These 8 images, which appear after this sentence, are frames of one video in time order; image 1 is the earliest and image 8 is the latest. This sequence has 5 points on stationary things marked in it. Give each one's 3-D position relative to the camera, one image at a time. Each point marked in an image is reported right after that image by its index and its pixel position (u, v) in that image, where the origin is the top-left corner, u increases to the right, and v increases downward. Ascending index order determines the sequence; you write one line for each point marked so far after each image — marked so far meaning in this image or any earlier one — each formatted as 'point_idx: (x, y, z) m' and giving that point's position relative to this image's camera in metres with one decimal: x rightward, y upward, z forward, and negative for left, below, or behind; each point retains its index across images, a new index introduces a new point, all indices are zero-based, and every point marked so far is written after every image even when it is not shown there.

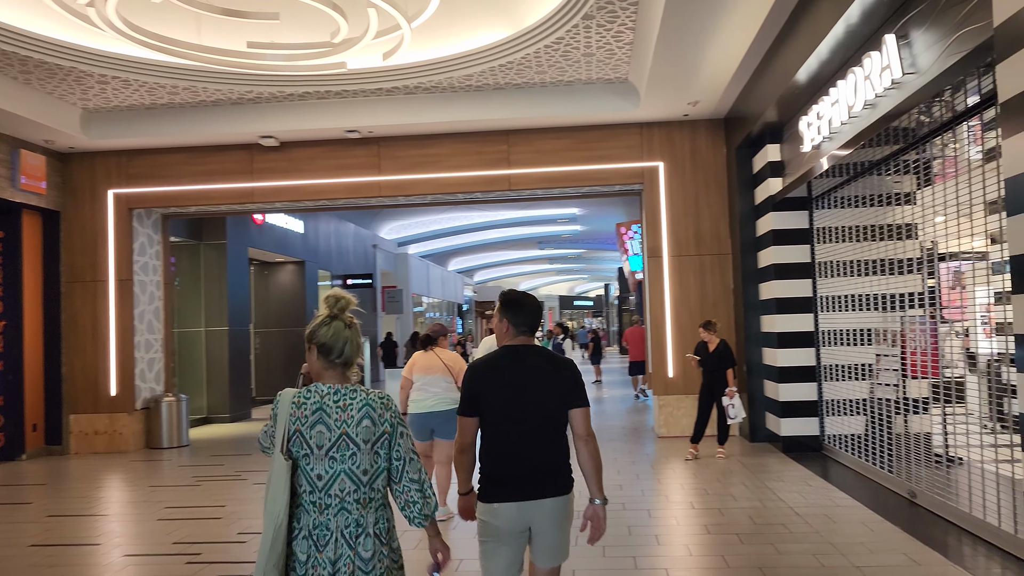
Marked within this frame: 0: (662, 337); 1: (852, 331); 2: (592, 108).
0: (+1.5, -0.5, +8.4) m
1: (+2.8, -0.4, +6.9) m
2: (+0.8, +1.8, +8.1) m
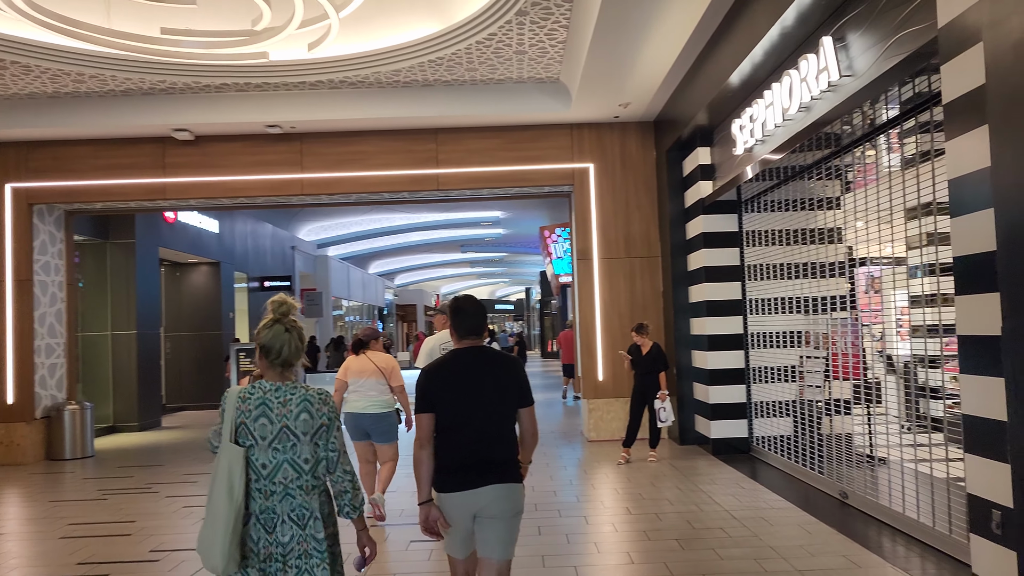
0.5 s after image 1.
0: (+0.8, -0.5, +8.4) m
1: (+2.2, -0.4, +6.9) m
2: (+0.1, +1.7, +8.0) m
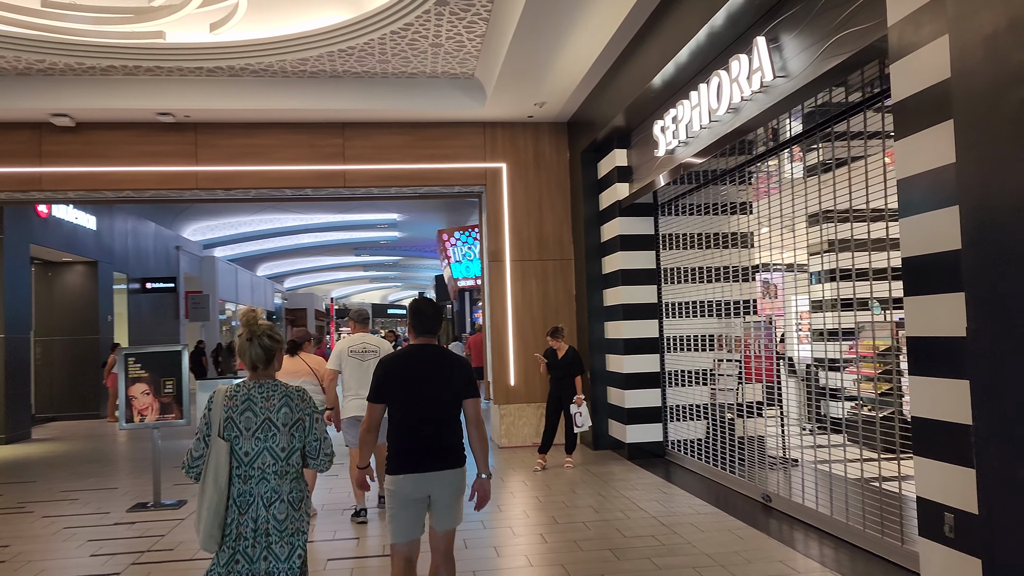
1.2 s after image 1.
0: (-0.1, -0.5, +8.2) m
1: (+1.5, -0.4, +6.9) m
2: (-0.7, +1.7, +7.8) m
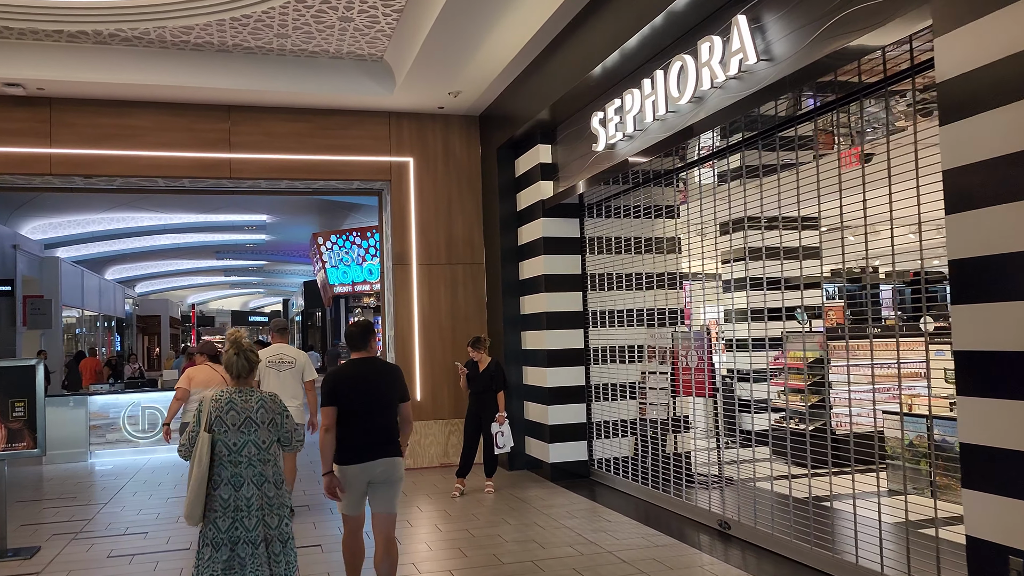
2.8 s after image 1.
0: (-0.9, -0.6, +7.5) m
1: (+0.8, -0.5, +6.5) m
2: (-1.4, +1.7, +7.0) m
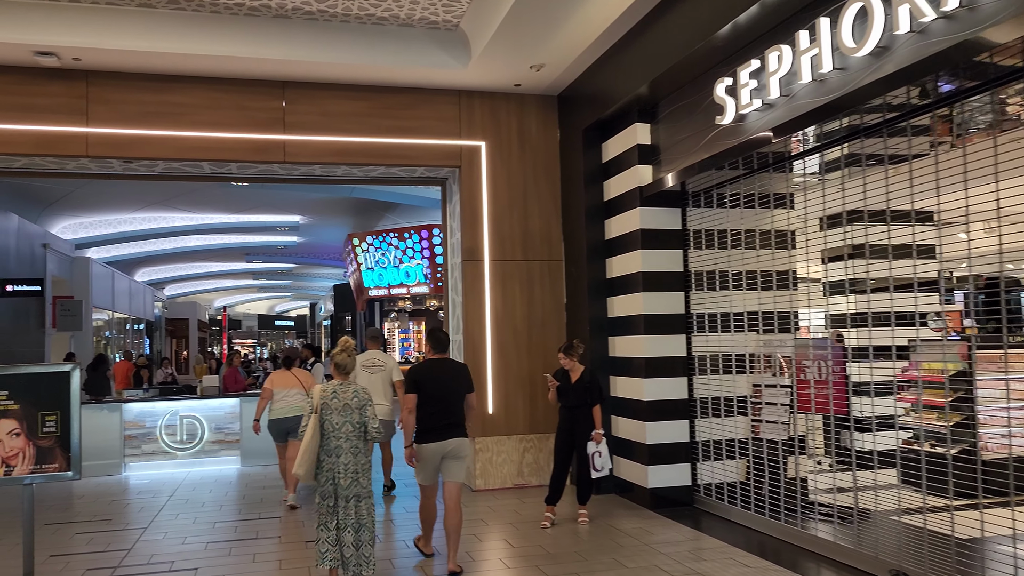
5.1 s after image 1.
0: (-0.3, -0.6, +6.7) m
1: (+1.5, -0.5, +5.6) m
2: (-0.8, +1.7, +6.2) m
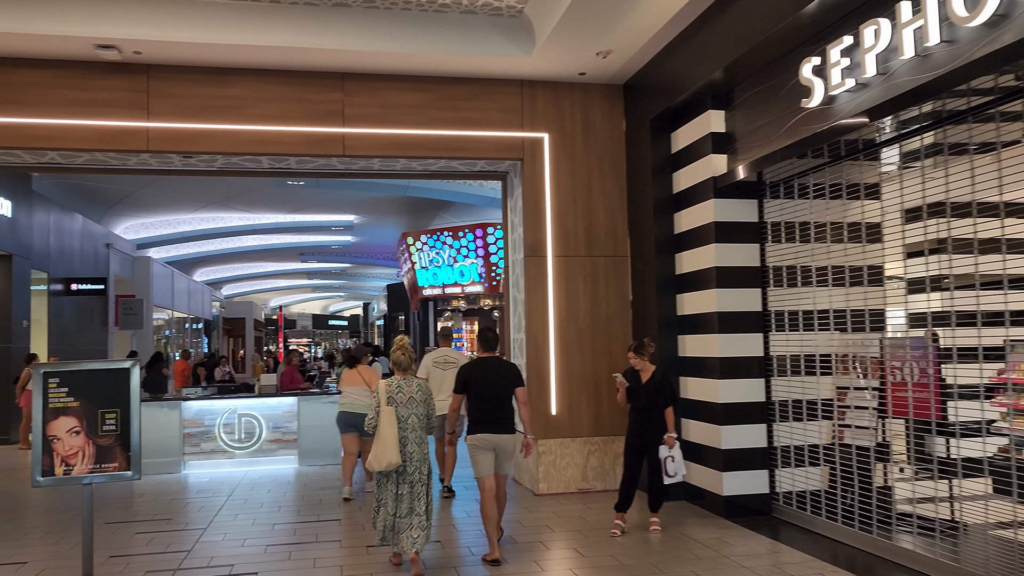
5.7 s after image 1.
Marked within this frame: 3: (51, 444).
0: (+0.2, -0.6, +6.4) m
1: (+1.9, -0.4, +5.3) m
2: (-0.3, +1.7, +6.0) m
3: (-2.2, -0.7, +4.0) m
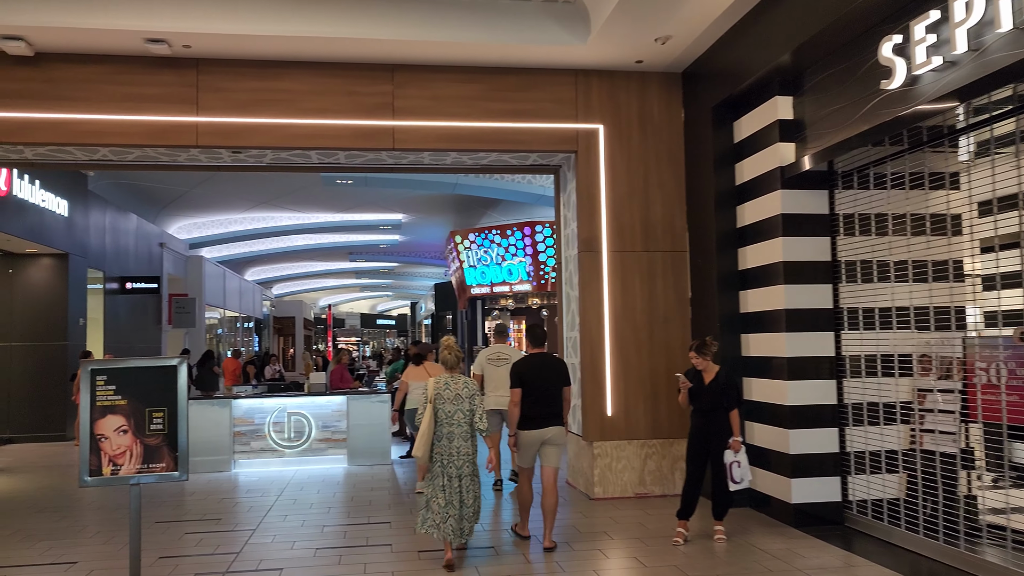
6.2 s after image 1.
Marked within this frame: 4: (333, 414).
0: (+0.6, -0.5, +6.2) m
1: (+2.2, -0.4, +5.0) m
2: (+0.1, +1.7, +5.8) m
3: (-1.9, -0.7, +3.9) m
4: (-1.8, -1.3, +8.4) m
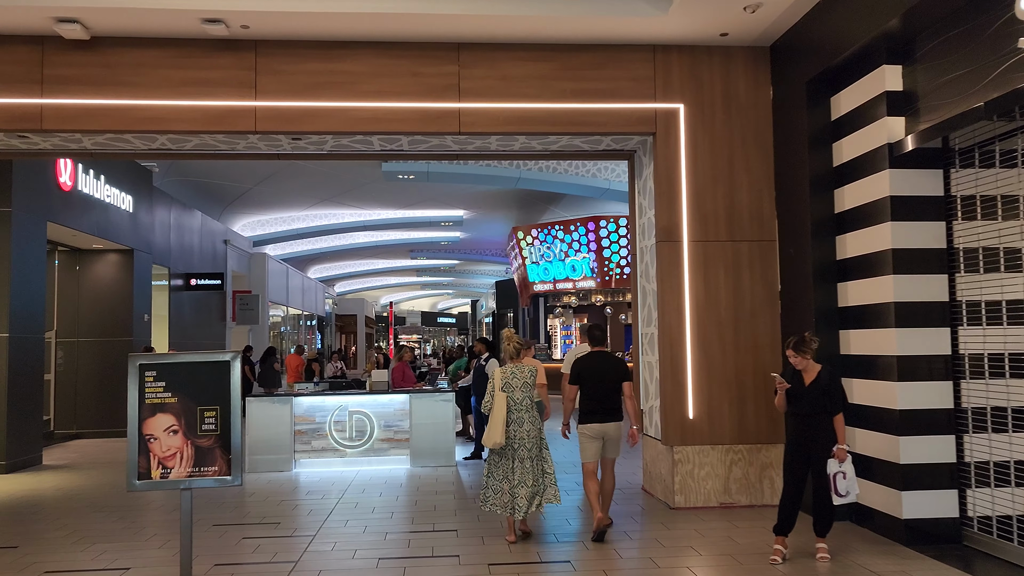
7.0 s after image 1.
0: (+1.2, -0.5, +5.7) m
1: (+2.6, -0.4, +4.4) m
2: (+0.5, +1.8, +5.4) m
3: (-1.6, -0.7, +3.6) m
4: (-1.1, -1.2, +8.1) m
